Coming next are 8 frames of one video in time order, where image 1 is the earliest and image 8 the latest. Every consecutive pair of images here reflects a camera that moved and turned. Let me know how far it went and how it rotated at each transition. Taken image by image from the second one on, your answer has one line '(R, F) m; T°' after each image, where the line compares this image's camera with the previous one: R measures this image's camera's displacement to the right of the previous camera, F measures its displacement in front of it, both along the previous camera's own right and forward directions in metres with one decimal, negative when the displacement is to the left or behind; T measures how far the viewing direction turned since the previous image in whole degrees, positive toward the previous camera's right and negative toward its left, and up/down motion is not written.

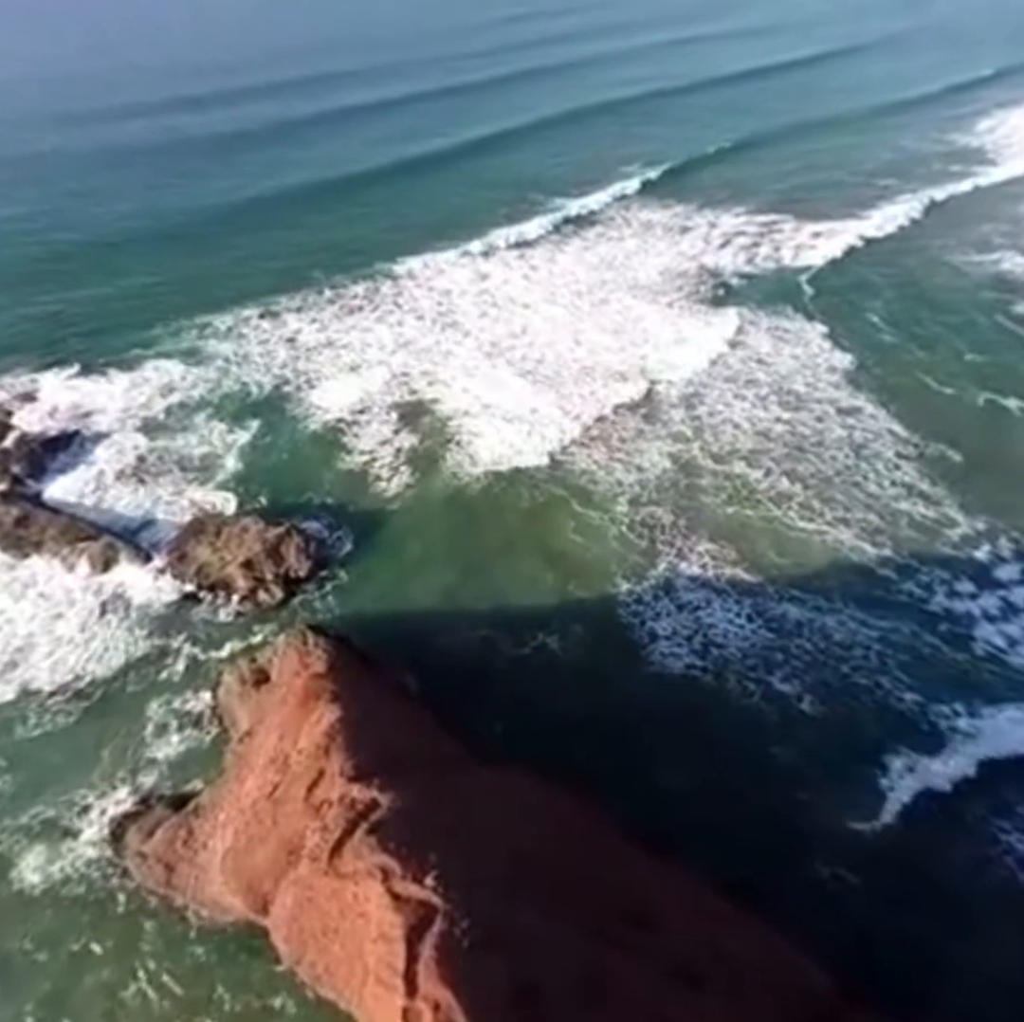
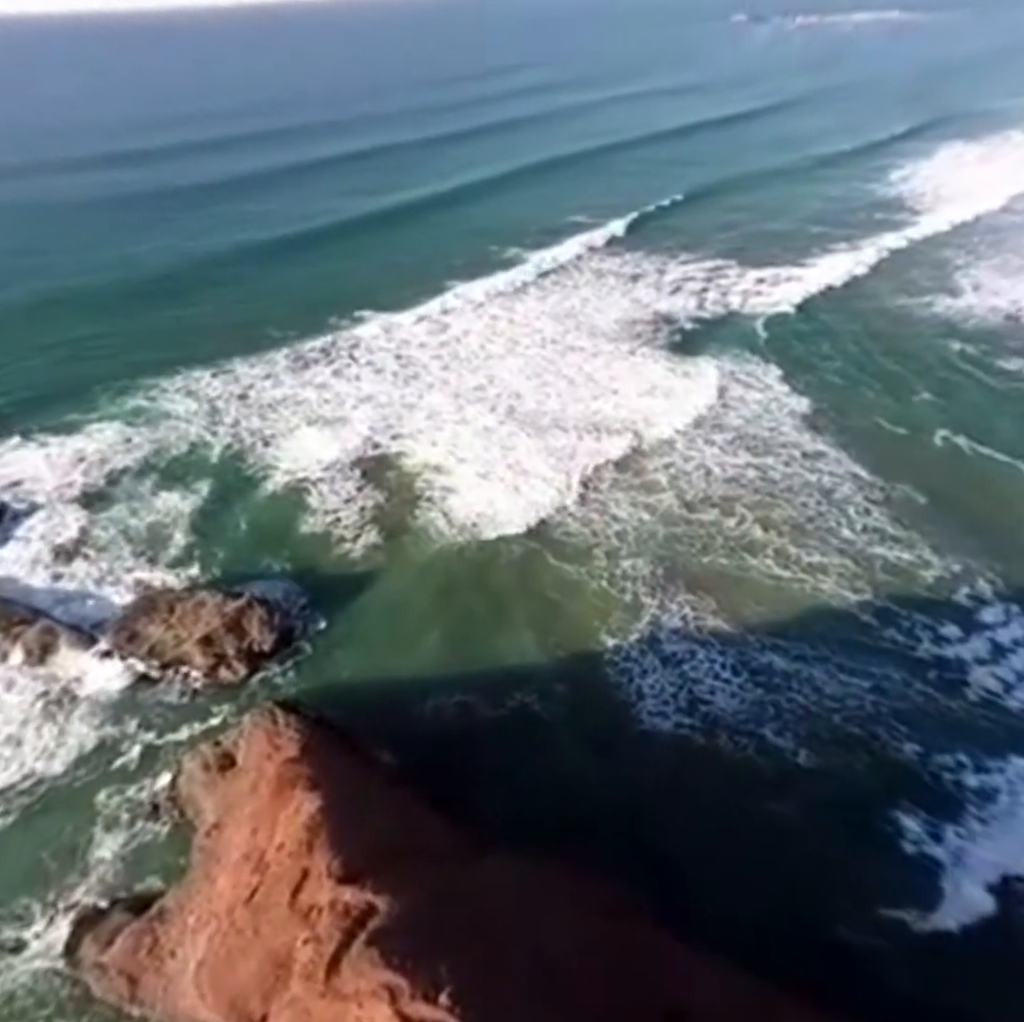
(-0.9, +0.6) m; +5°
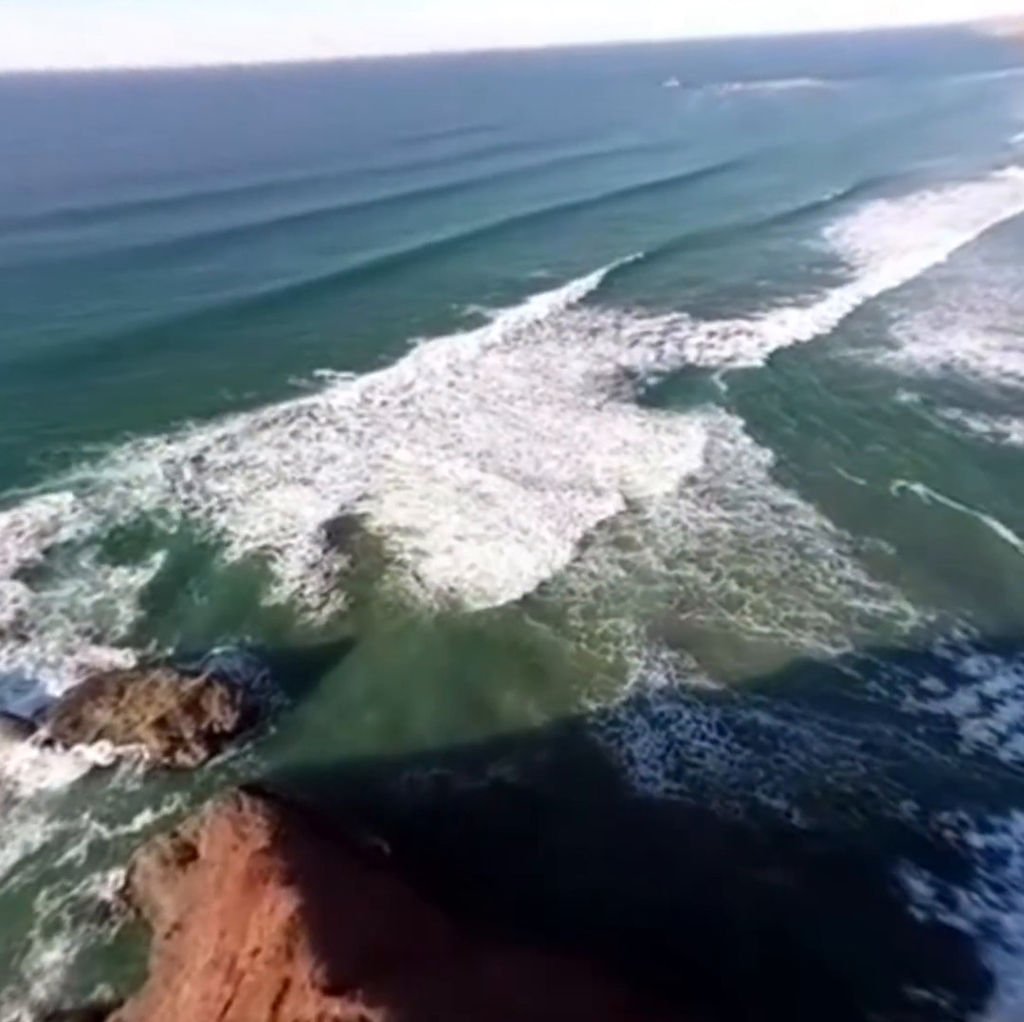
(-0.8, +0.5) m; +5°
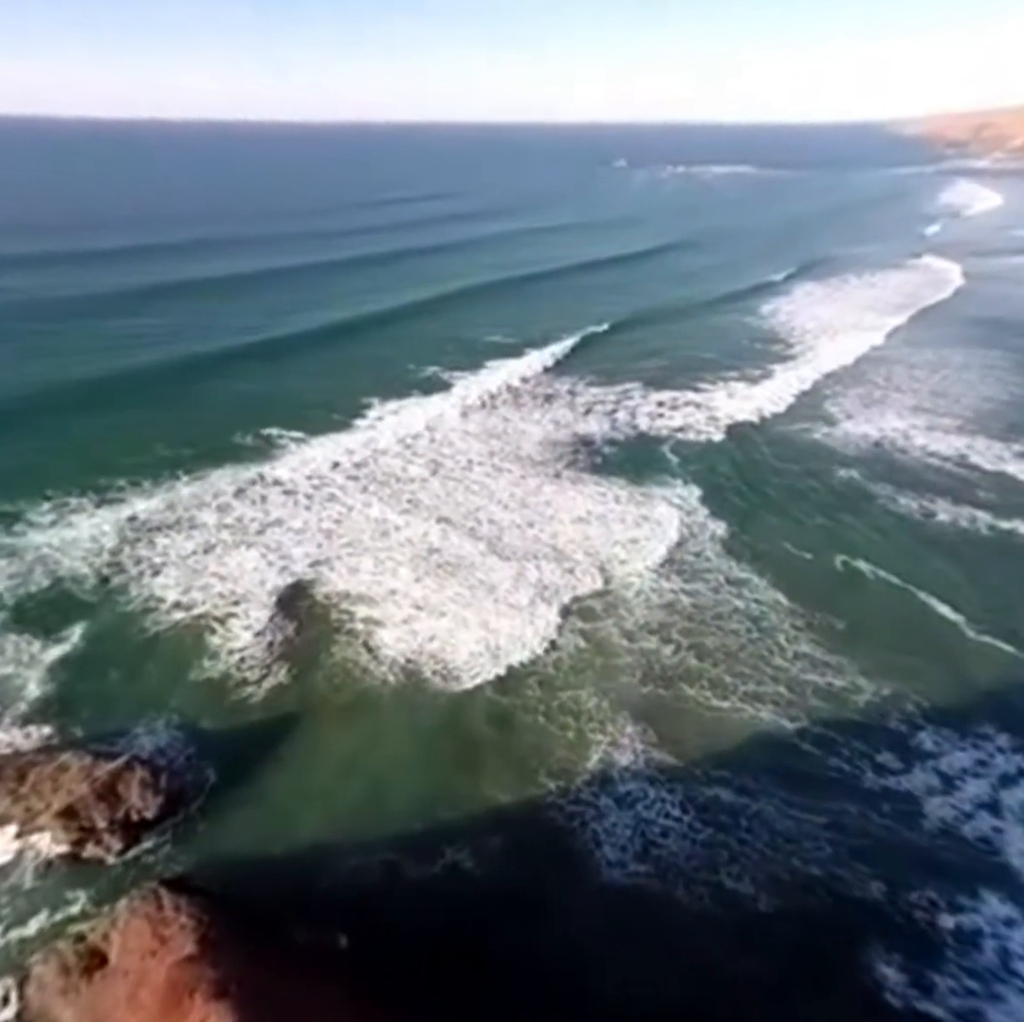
(-0.7, +0.5) m; +6°
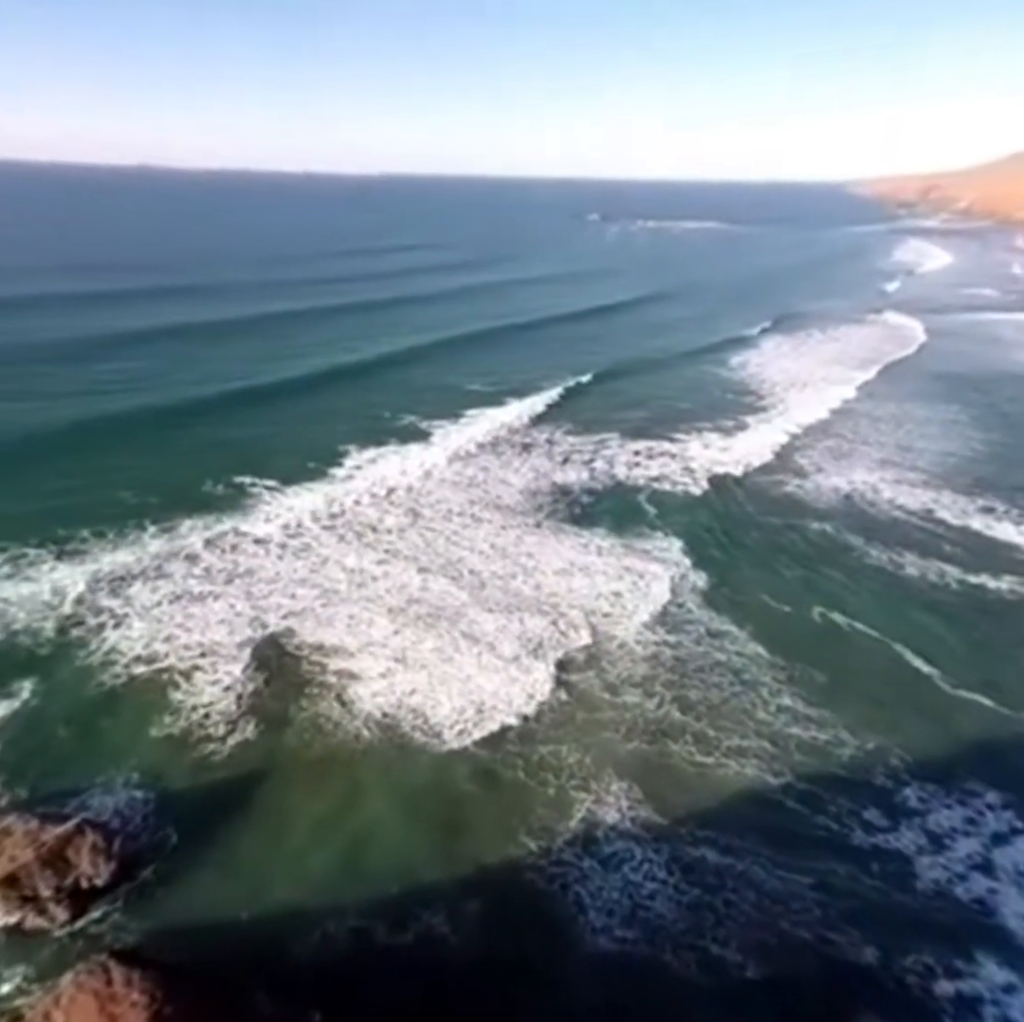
(+3.1, -1.6) m; -20°
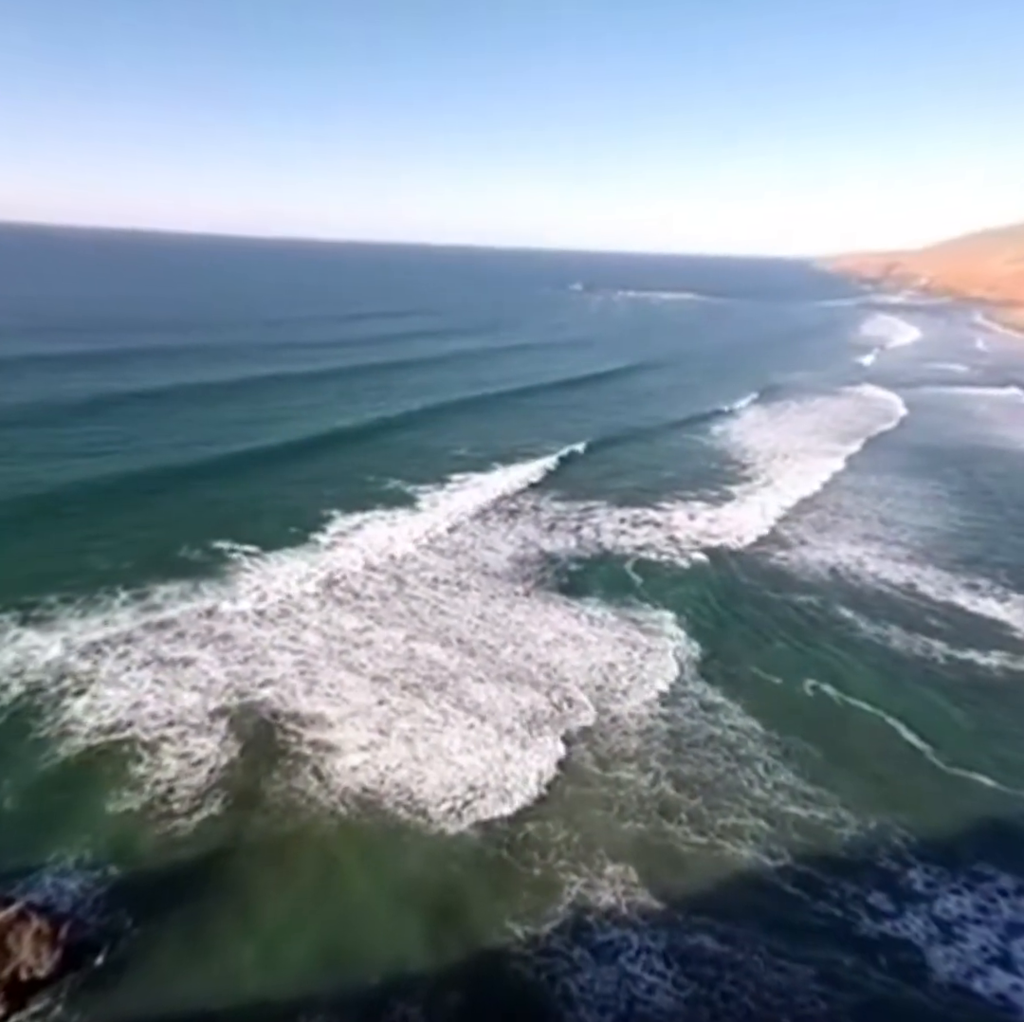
(-0.2, +0.1) m; +2°
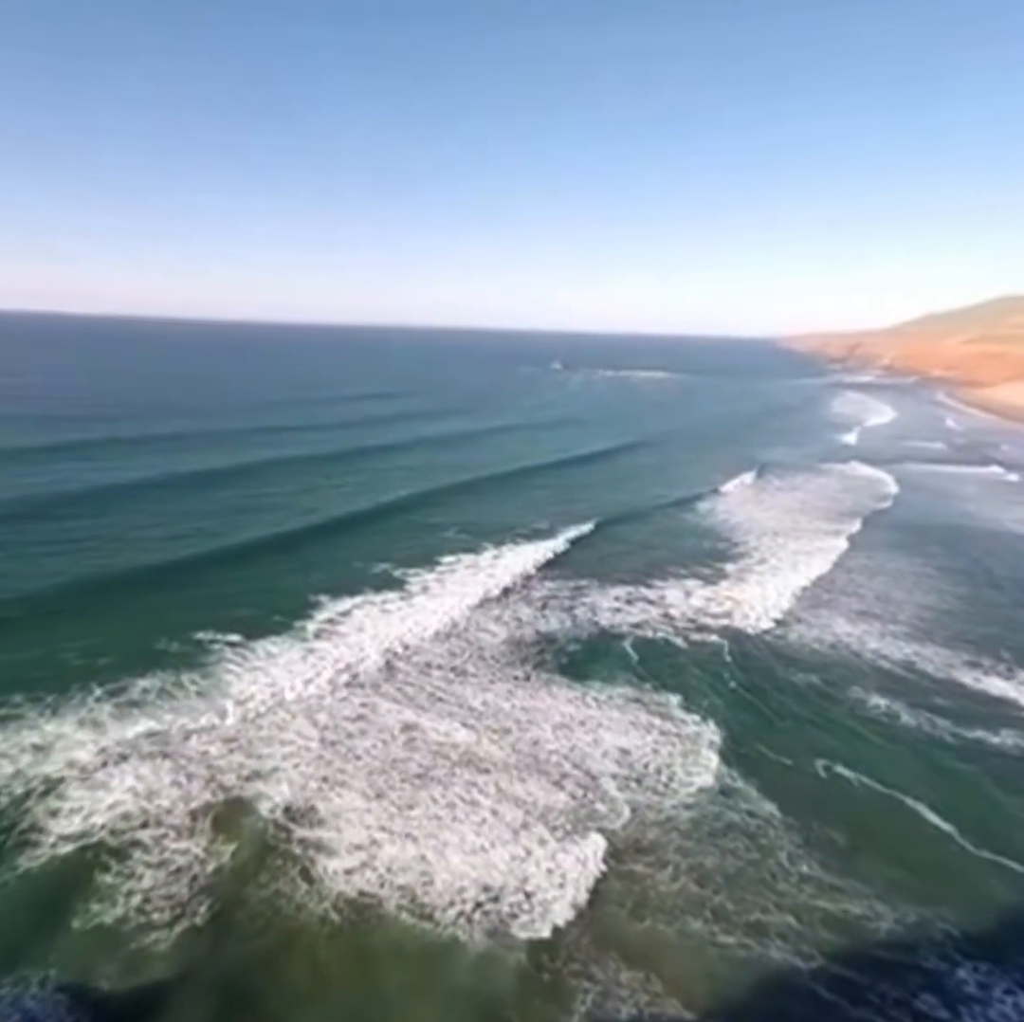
(-0.5, +0.1) m; +3°
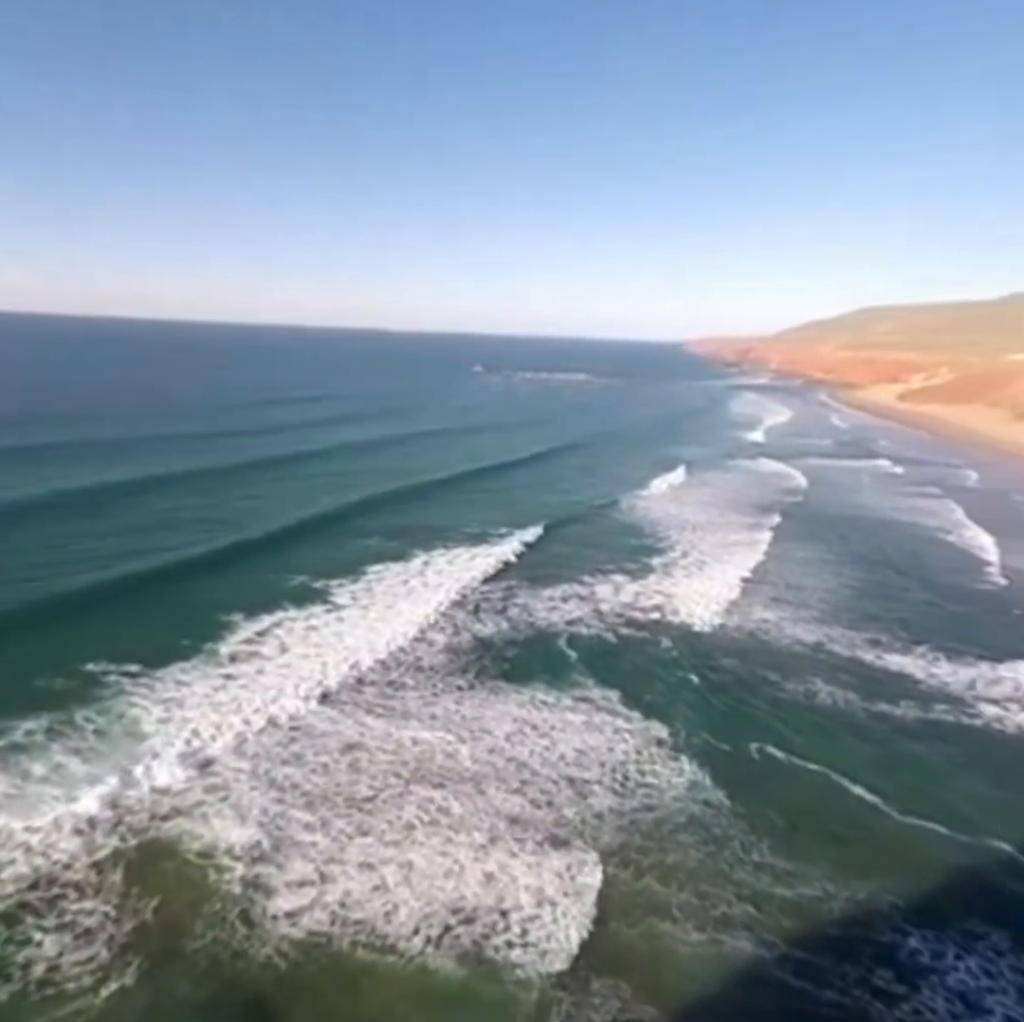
(-0.8, +0.2) m; +9°
